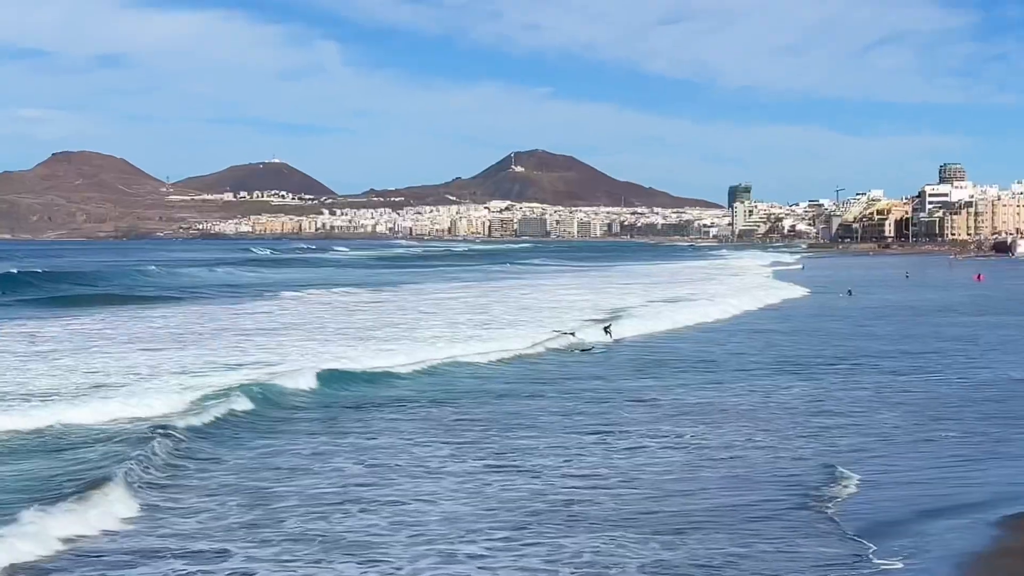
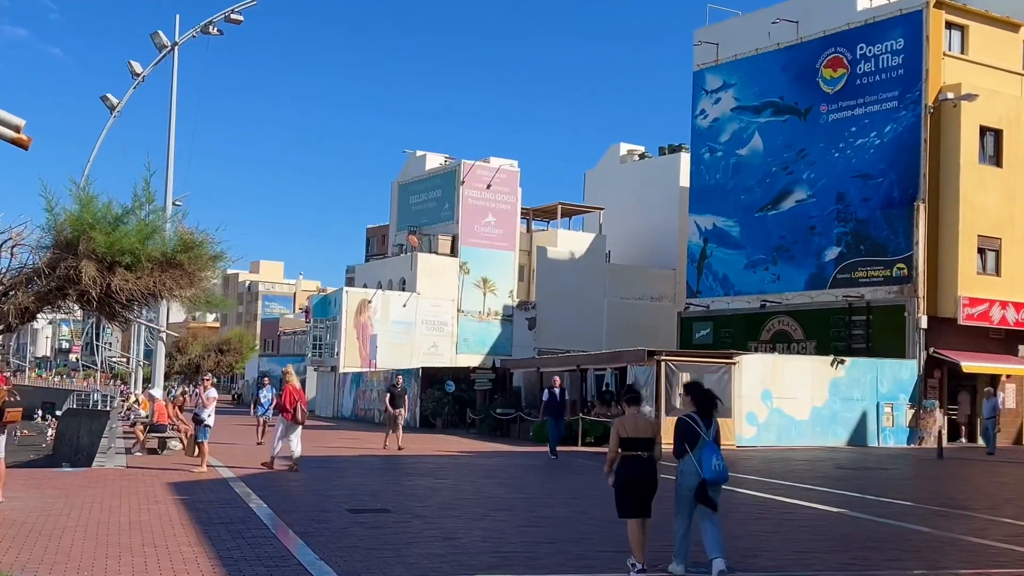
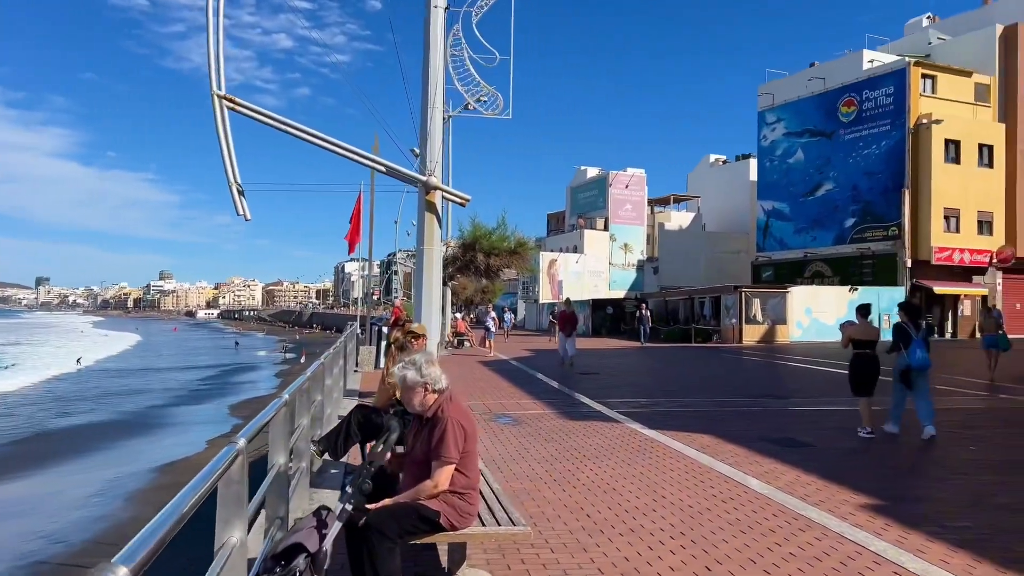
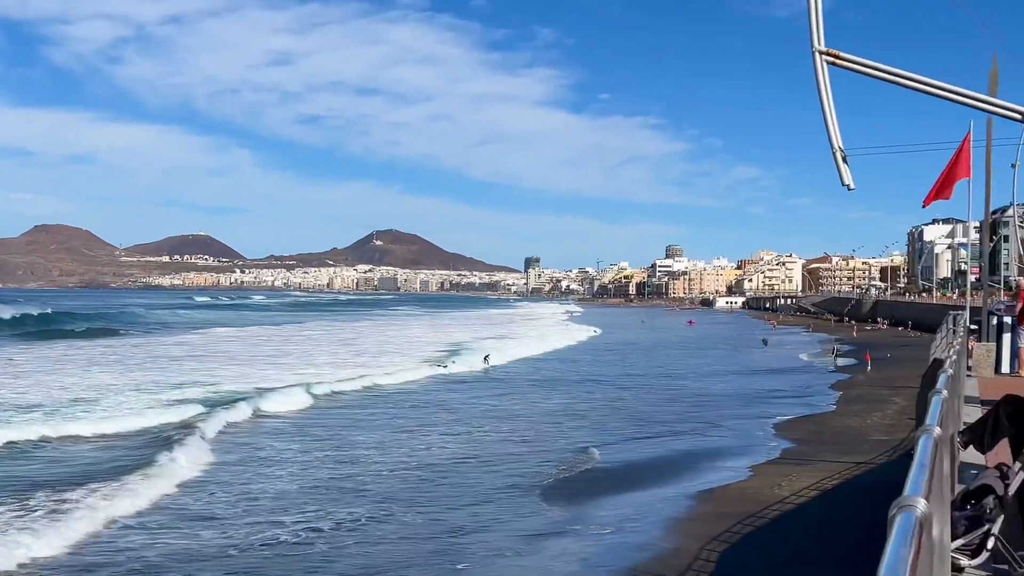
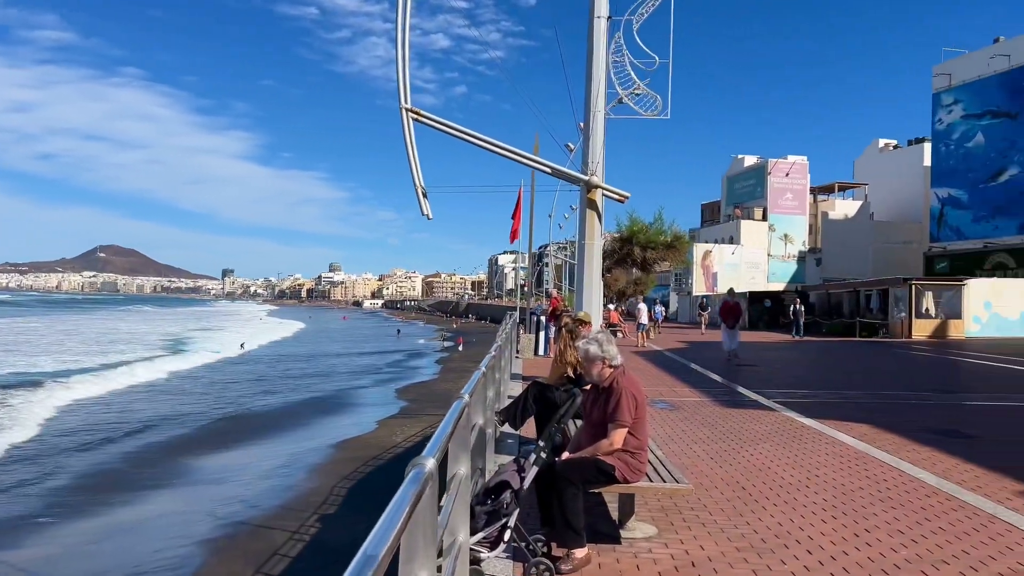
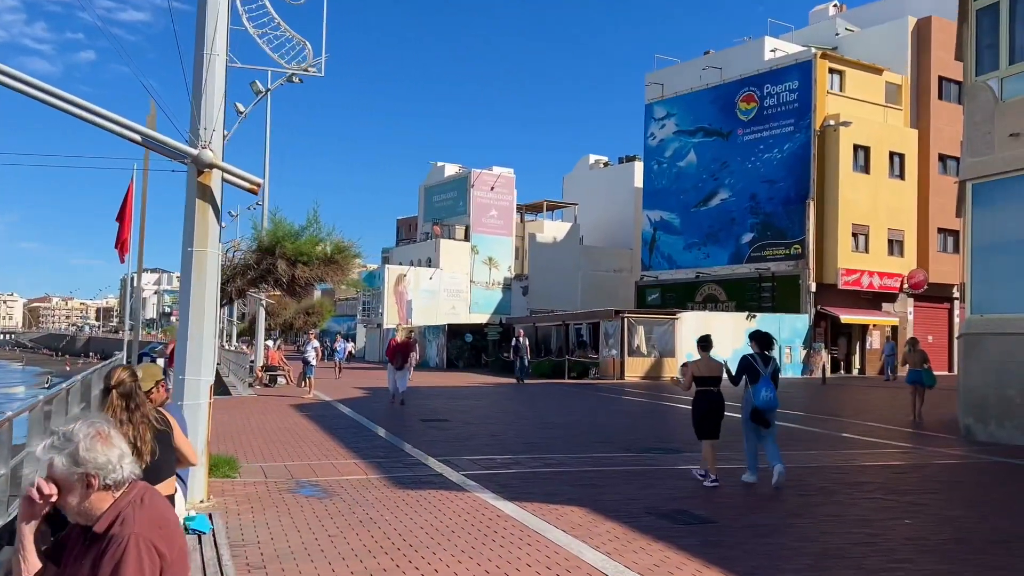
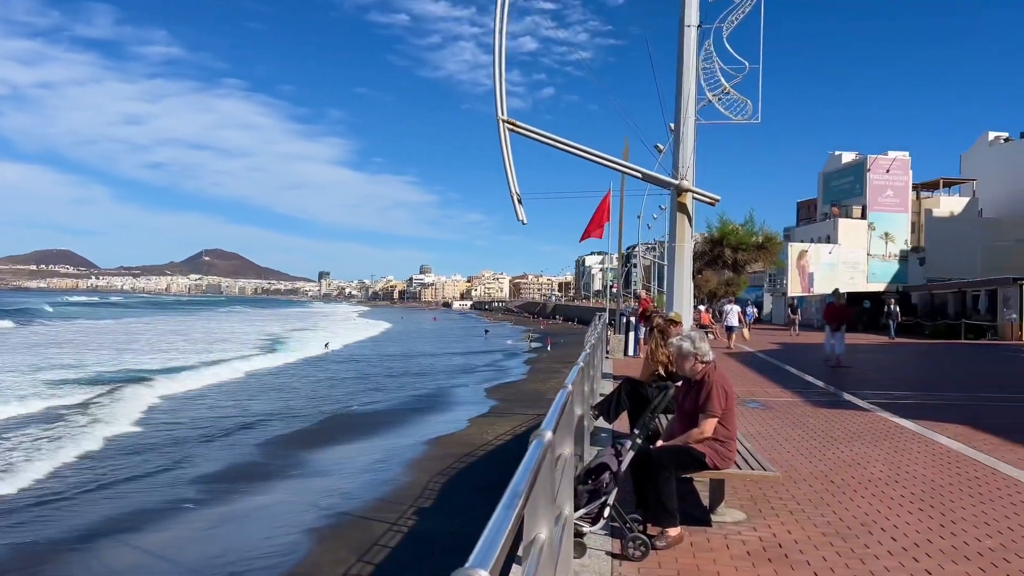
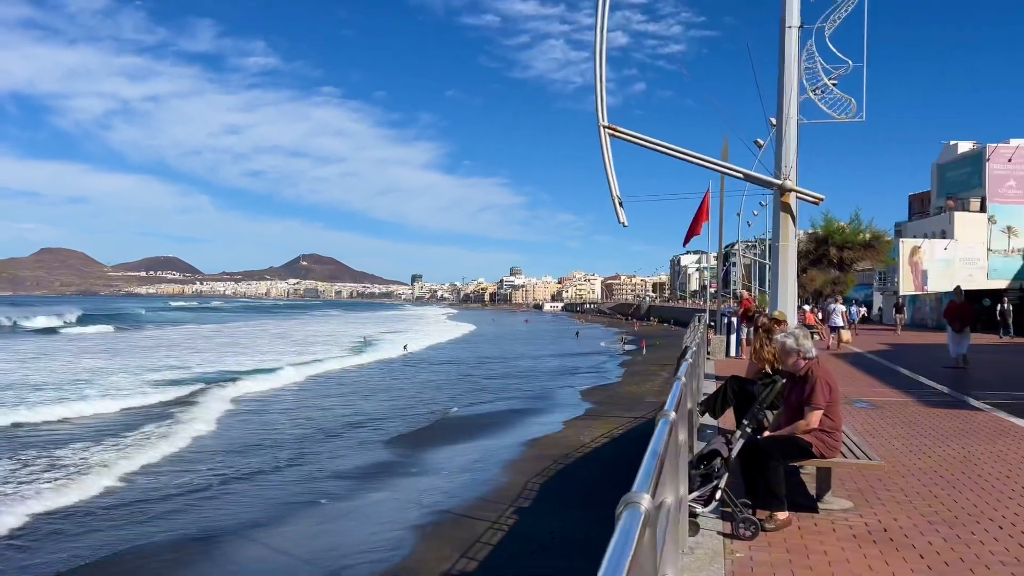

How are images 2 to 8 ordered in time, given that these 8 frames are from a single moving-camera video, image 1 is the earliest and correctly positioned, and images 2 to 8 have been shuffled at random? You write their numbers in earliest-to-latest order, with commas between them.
4, 8, 7, 5, 3, 6, 2
